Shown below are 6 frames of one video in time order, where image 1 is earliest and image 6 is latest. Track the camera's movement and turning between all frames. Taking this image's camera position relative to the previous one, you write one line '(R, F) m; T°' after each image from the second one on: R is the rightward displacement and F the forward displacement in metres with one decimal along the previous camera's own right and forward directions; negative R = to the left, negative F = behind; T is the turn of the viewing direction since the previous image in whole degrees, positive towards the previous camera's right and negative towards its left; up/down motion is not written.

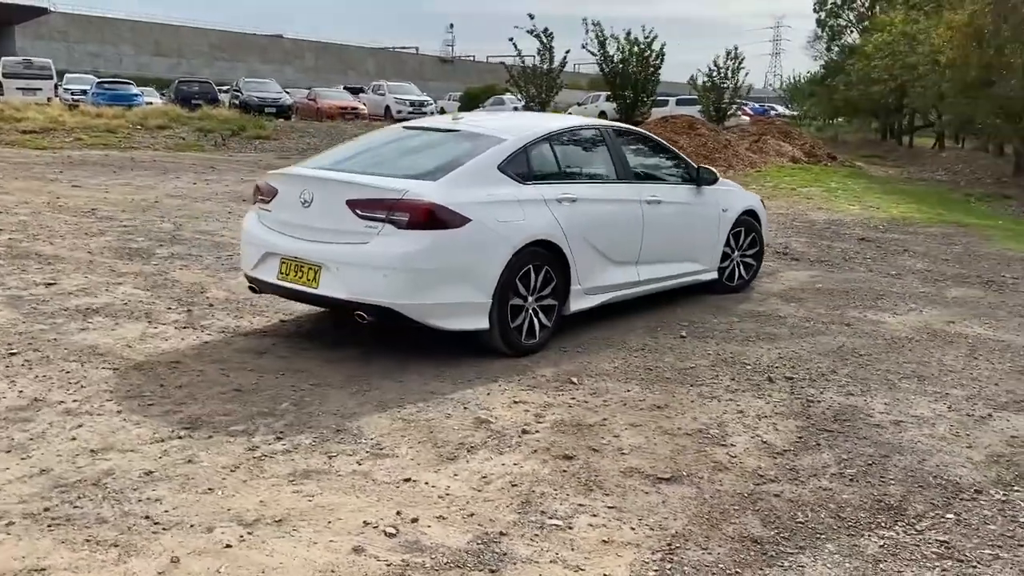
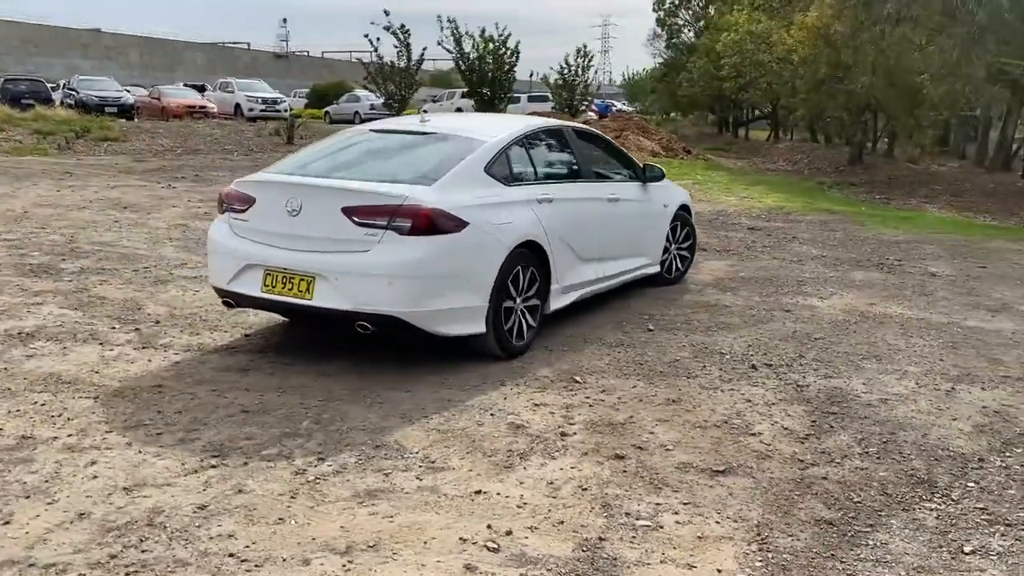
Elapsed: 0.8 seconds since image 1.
(-0.9, +0.1) m; +10°
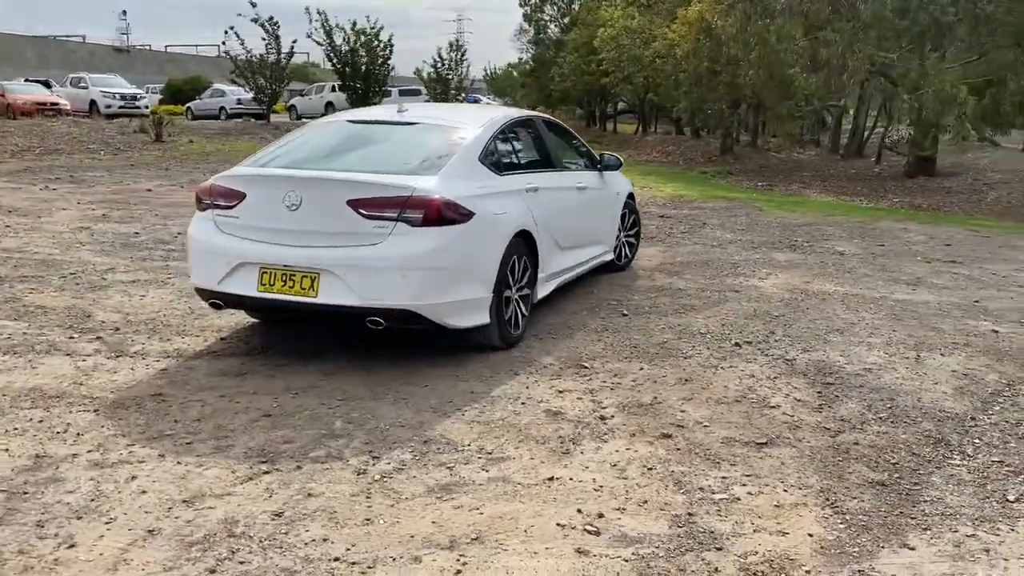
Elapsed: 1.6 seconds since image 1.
(-0.8, +0.1) m; +9°
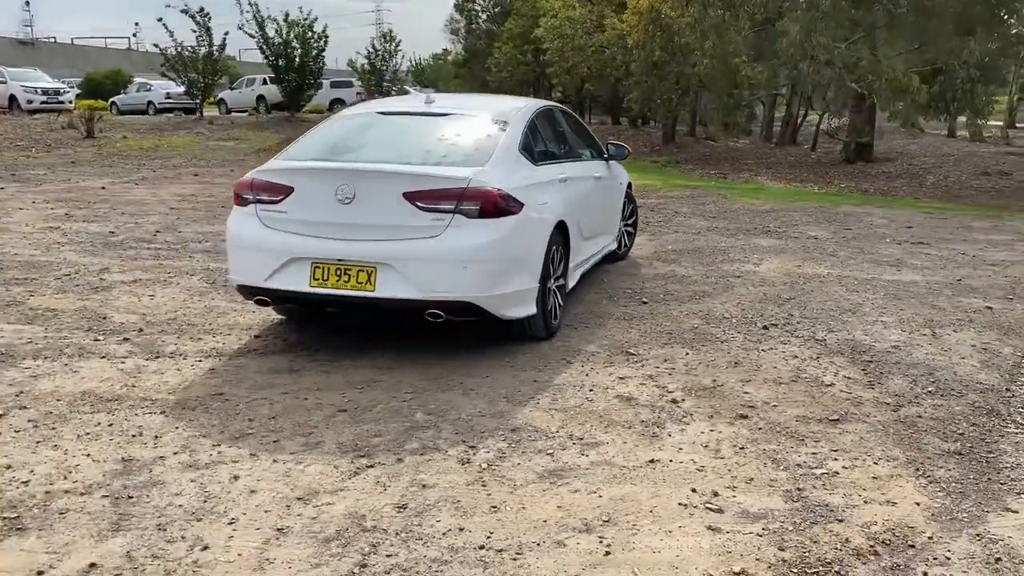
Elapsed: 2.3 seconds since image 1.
(-0.7, 0.0) m; +5°
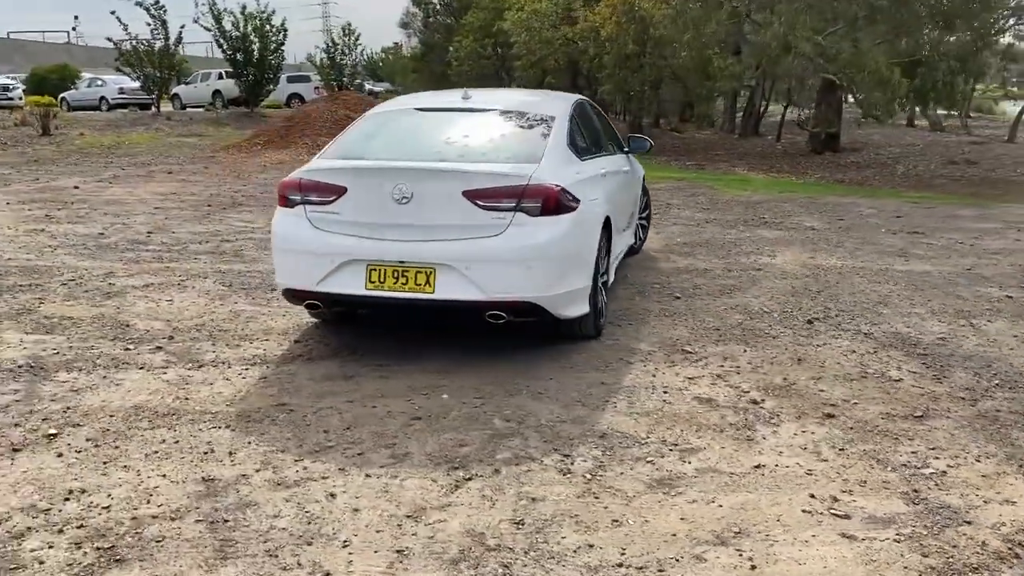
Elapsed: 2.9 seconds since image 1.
(-0.6, +0.2) m; +3°
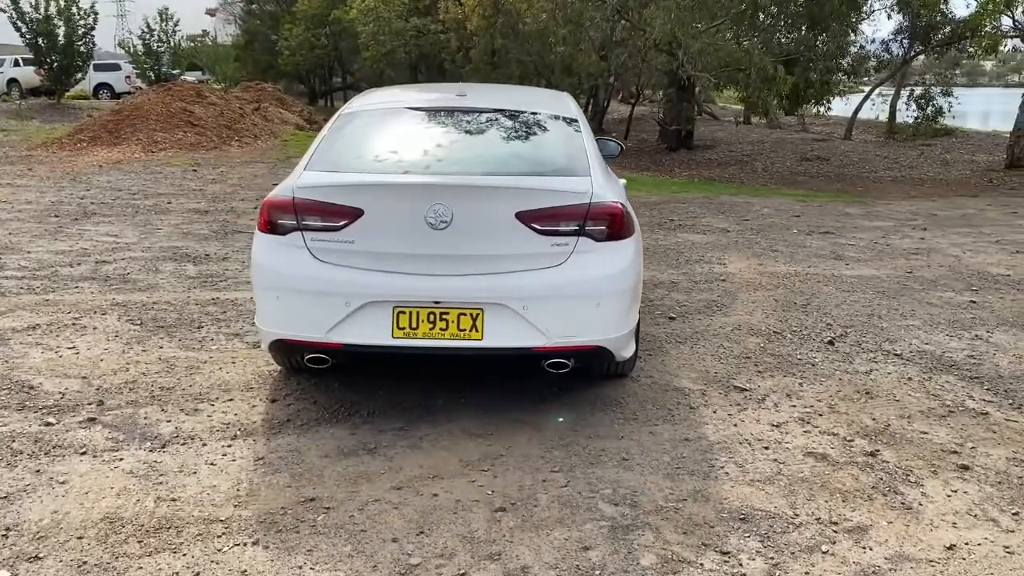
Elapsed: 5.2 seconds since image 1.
(-1.0, +1.0) m; +11°
